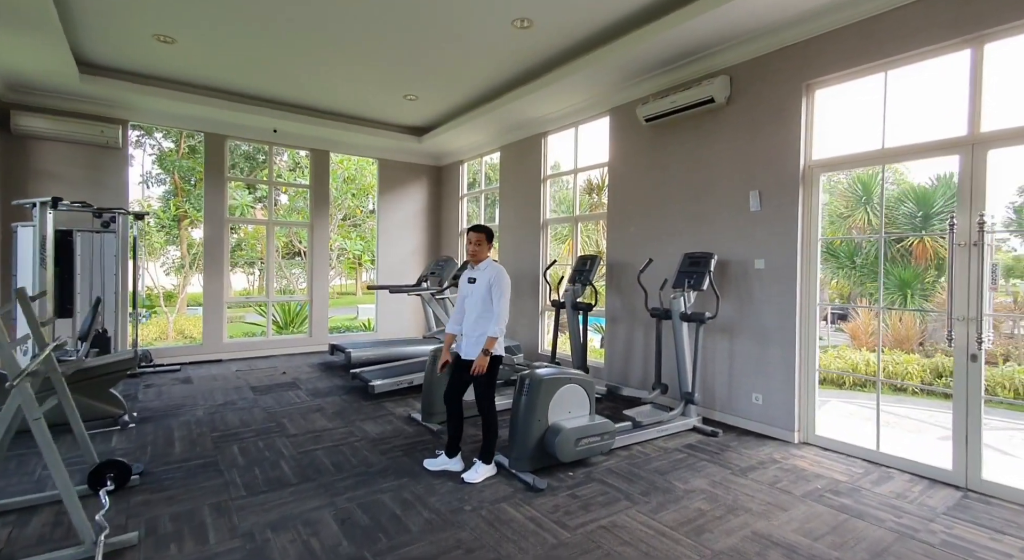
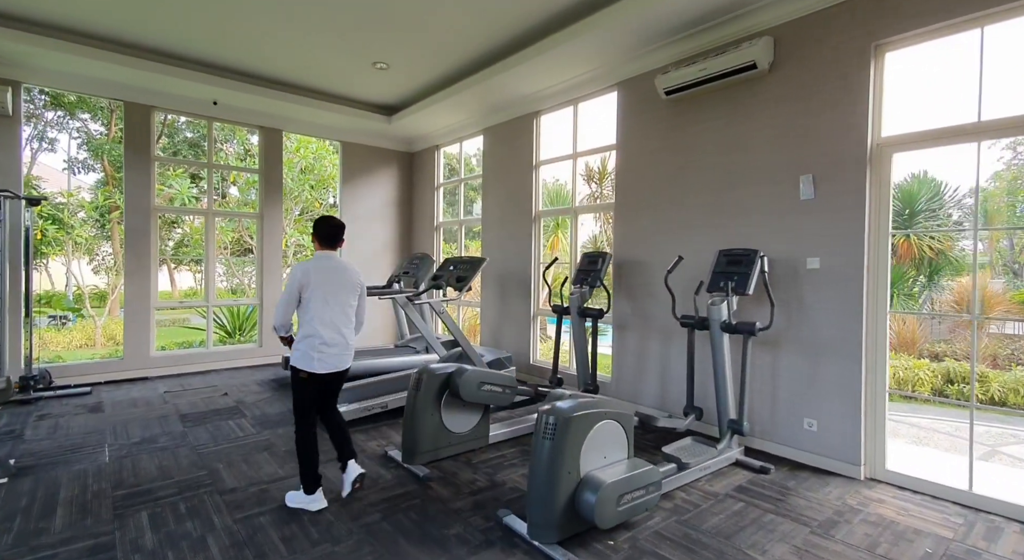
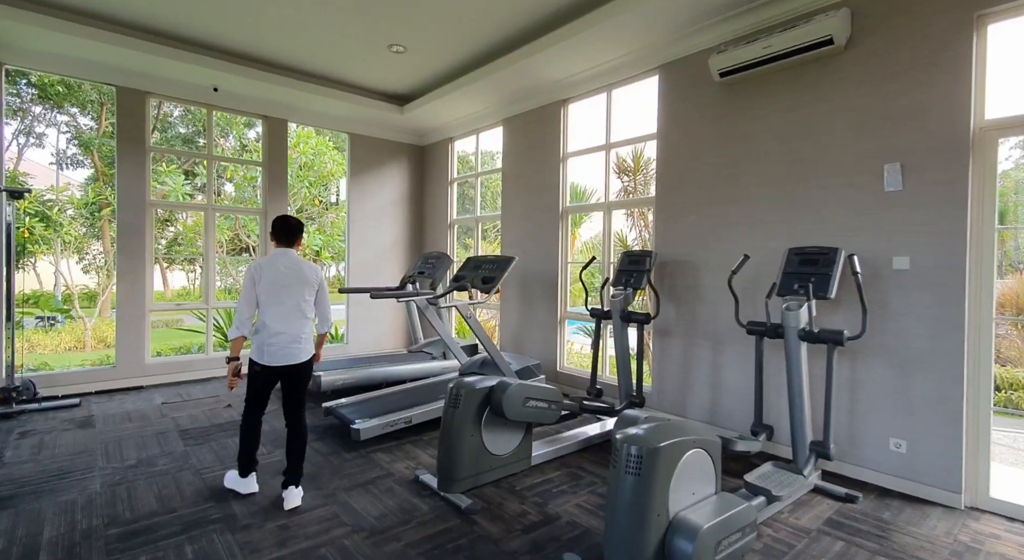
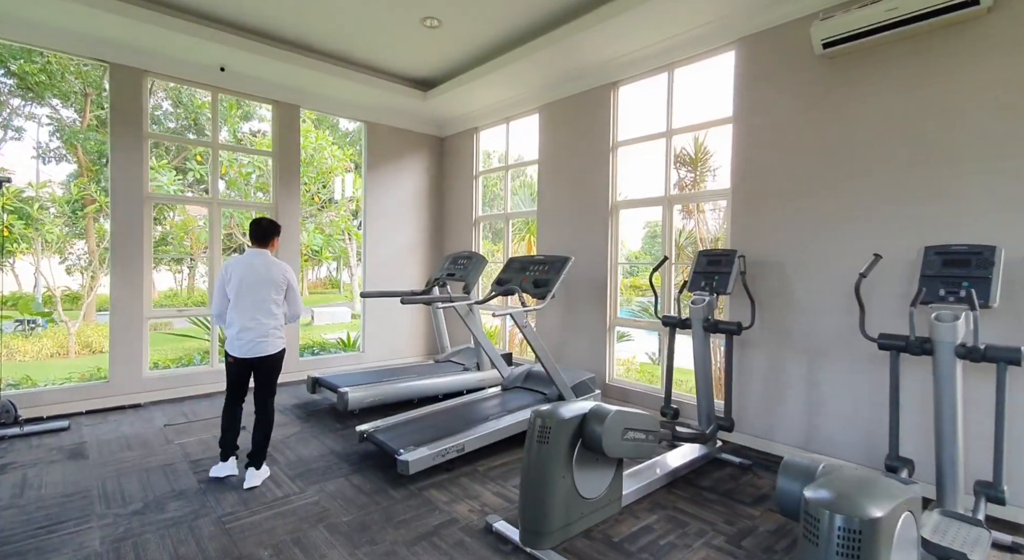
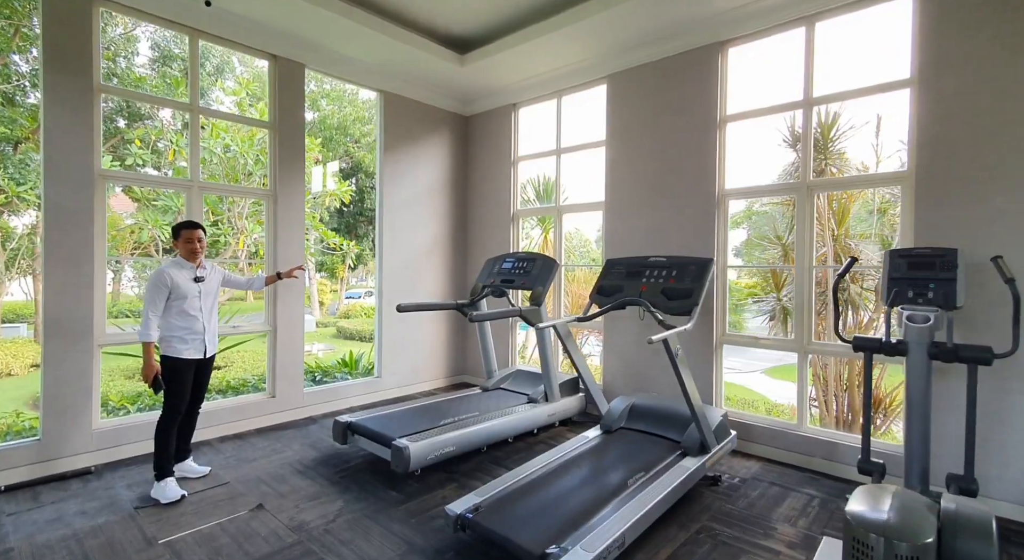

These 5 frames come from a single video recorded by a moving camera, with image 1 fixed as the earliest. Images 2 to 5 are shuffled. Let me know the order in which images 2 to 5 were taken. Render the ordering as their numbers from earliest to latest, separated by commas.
2, 3, 4, 5
